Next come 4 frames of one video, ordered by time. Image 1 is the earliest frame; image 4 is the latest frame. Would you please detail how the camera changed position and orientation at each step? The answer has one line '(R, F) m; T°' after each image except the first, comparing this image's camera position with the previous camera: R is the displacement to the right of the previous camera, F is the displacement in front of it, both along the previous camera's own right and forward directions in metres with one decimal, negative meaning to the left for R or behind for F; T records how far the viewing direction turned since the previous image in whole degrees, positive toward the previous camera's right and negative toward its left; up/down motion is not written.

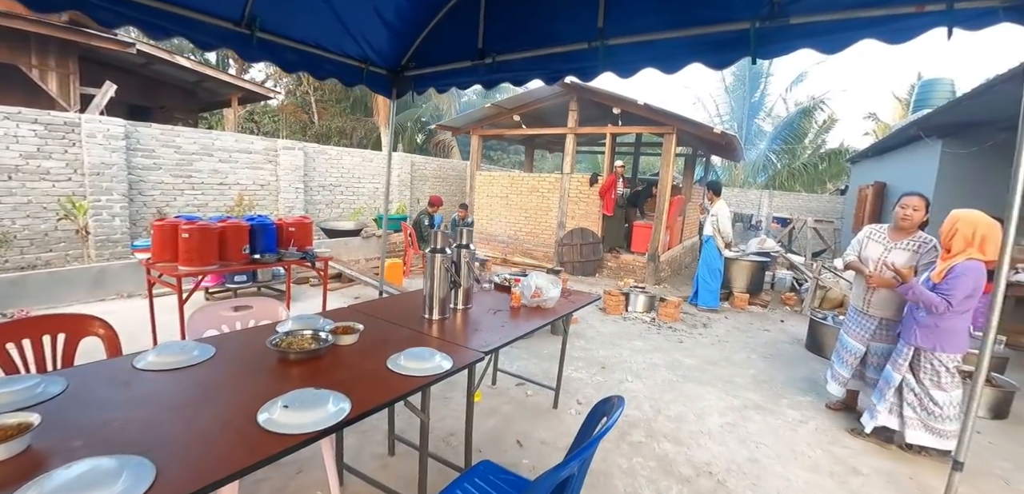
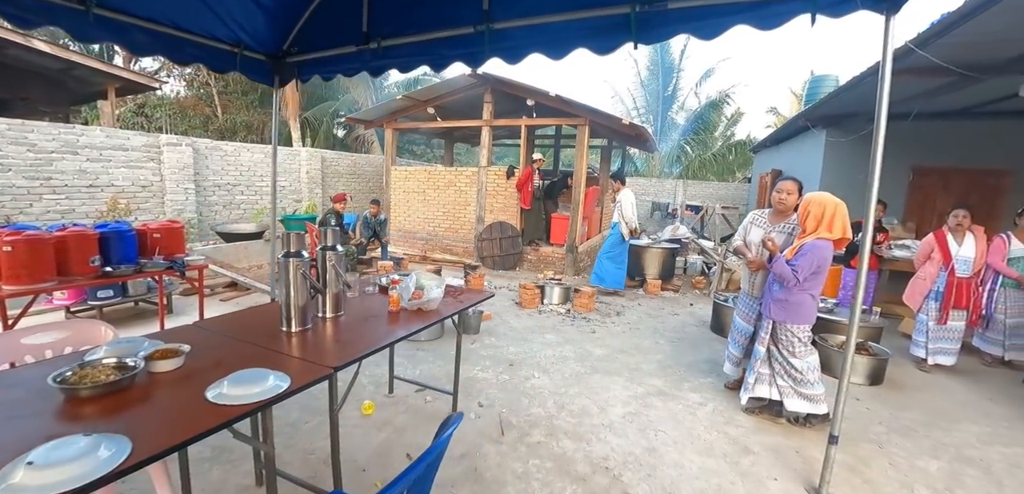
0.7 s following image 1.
(+0.4, +0.2) m; +8°
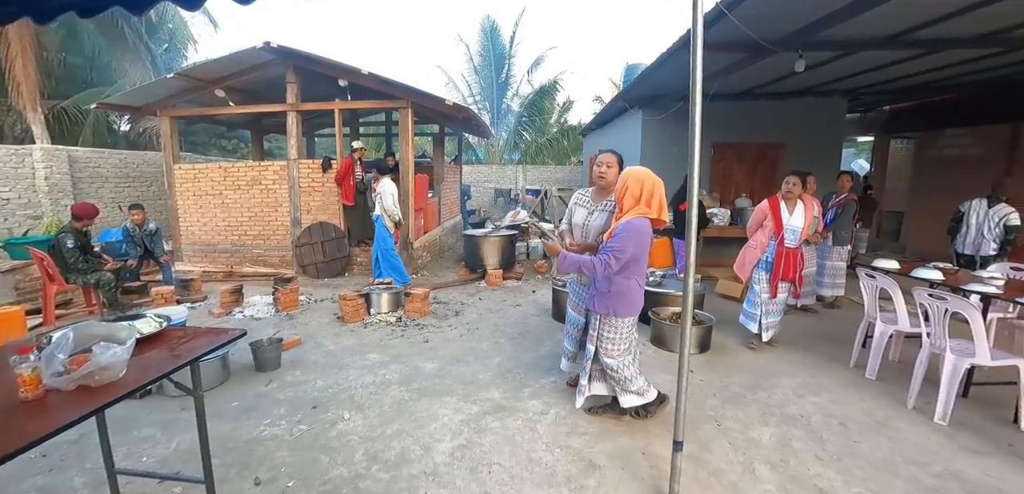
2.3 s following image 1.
(+0.5, +0.7) m; +18°
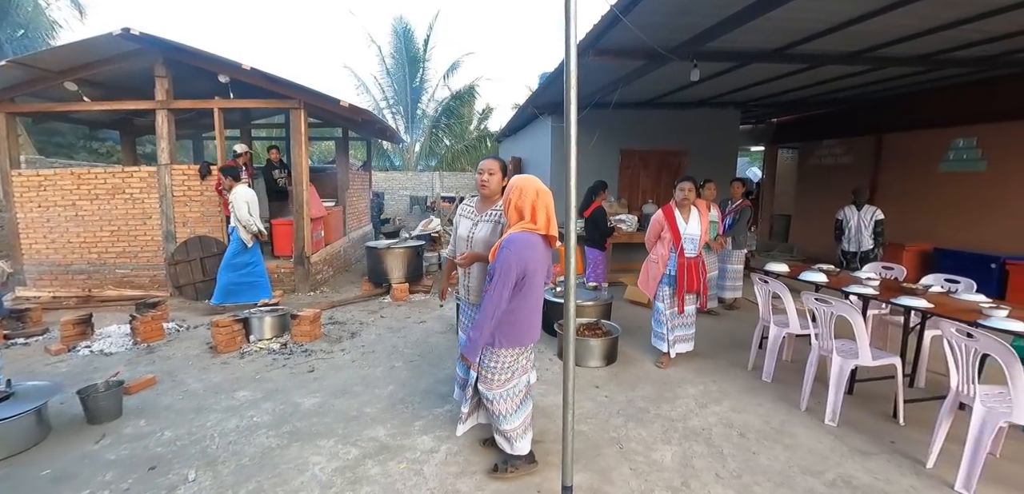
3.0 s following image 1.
(+0.3, +0.3) m; +9°
